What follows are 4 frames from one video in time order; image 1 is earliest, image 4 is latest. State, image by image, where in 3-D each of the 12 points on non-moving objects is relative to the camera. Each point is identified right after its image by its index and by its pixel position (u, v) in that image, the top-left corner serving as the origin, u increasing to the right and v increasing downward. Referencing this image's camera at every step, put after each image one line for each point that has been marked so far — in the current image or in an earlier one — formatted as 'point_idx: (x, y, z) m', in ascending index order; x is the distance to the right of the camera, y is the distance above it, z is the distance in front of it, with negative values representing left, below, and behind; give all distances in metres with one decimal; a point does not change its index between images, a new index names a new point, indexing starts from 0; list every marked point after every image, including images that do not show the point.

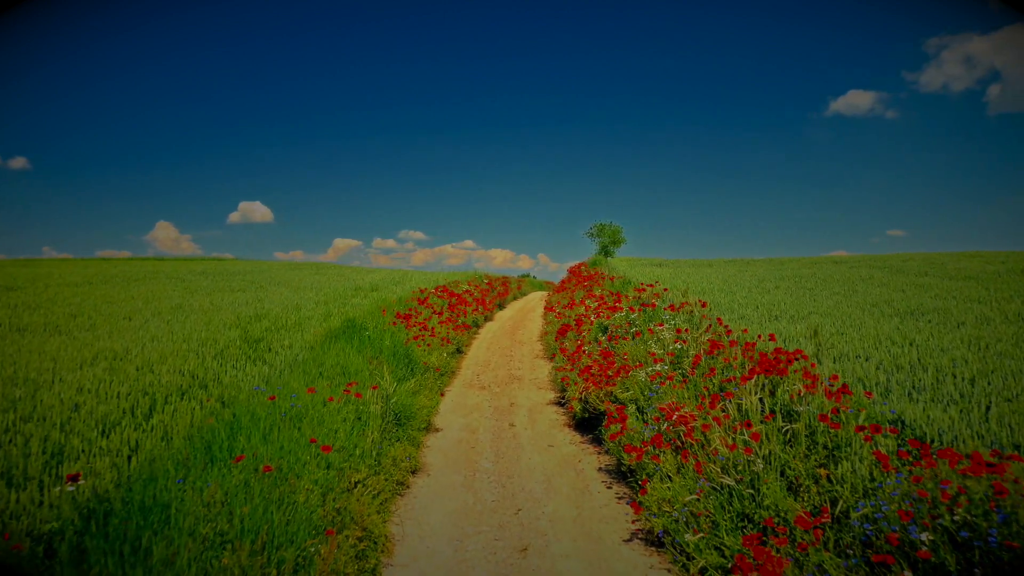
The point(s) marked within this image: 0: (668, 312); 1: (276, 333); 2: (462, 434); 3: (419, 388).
0: (+2.8, -0.4, +7.7) m
1: (-4.7, -0.9, +8.6) m
2: (-0.9, -2.5, +7.5) m
3: (-1.8, -1.9, +8.1) m
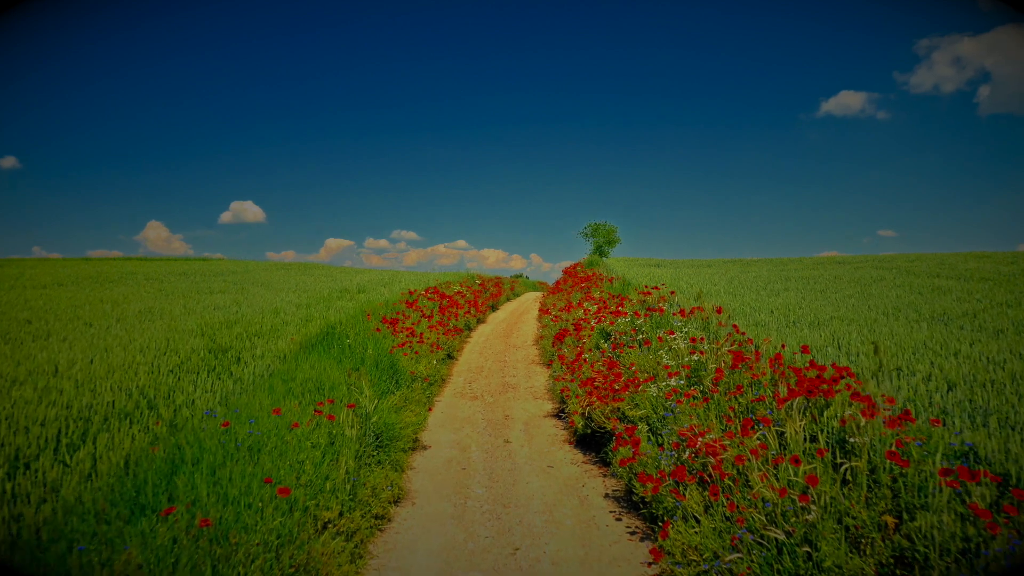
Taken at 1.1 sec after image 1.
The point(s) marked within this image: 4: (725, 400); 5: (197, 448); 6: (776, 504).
0: (+2.7, -0.5, +7.0) m
1: (-4.8, -1.0, +7.8) m
2: (-0.9, -2.6, +6.8) m
3: (-1.8, -1.9, +7.3) m
4: (+2.3, -1.2, +4.7) m
5: (-3.0, -1.5, +4.0) m
6: (+2.0, -1.6, +3.2) m
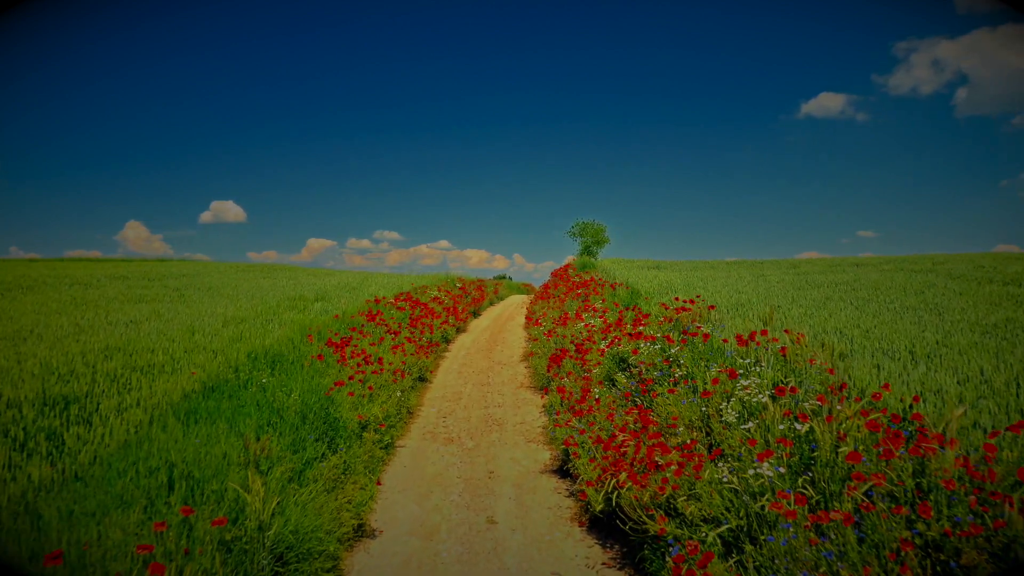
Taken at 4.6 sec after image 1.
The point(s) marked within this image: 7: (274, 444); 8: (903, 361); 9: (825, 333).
0: (+2.5, -0.7, +4.9) m
1: (-5.0, -1.2, +5.5) m
2: (-1.1, -2.8, +4.6) m
3: (-2.0, -2.1, +5.1) m
4: (+2.2, -1.4, +2.6) m
5: (-3.0, -1.7, +1.7) m
6: (+2.0, -1.8, +1.1) m
7: (-2.5, -1.6, +4.5) m
8: (+4.5, -0.8, +5.0) m
9: (+4.3, -0.6, +6.0) m
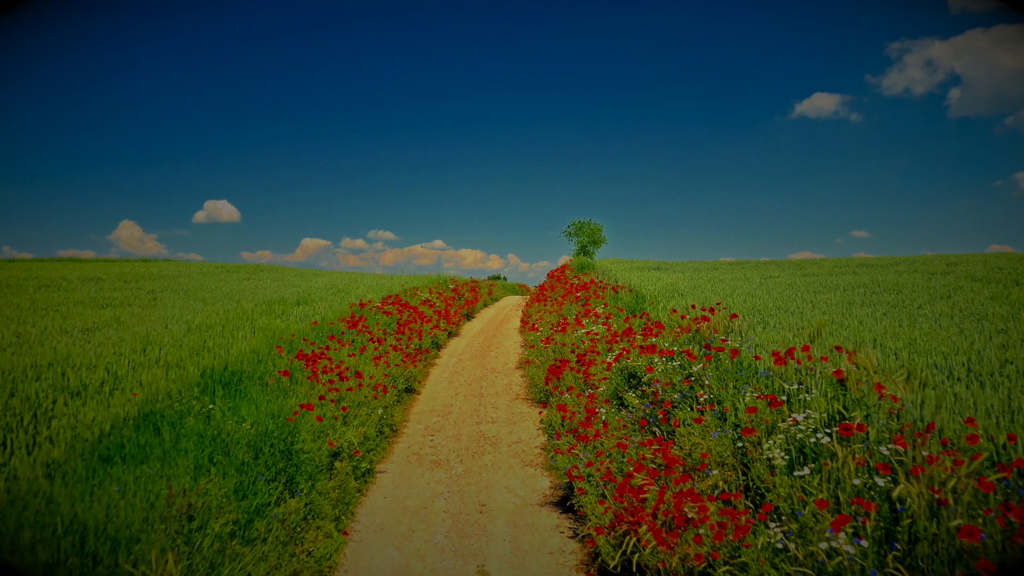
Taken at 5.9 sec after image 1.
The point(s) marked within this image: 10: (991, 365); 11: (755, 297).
0: (+2.5, -0.8, +4.2) m
1: (-5.0, -1.3, +4.6) m
2: (-1.1, -2.9, +3.7) m
3: (-2.0, -2.2, +4.3) m
4: (+2.2, -1.5, +1.8) m
5: (-3.0, -1.8, +0.9) m
6: (+2.0, -1.9, +0.3) m
7: (-2.5, -1.7, +3.7) m
8: (+4.4, -0.9, +4.2) m
9: (+4.2, -0.7, +5.2) m
10: (+5.2, -0.8, +4.7) m
11: (+5.1, -0.2, +9.2) m
